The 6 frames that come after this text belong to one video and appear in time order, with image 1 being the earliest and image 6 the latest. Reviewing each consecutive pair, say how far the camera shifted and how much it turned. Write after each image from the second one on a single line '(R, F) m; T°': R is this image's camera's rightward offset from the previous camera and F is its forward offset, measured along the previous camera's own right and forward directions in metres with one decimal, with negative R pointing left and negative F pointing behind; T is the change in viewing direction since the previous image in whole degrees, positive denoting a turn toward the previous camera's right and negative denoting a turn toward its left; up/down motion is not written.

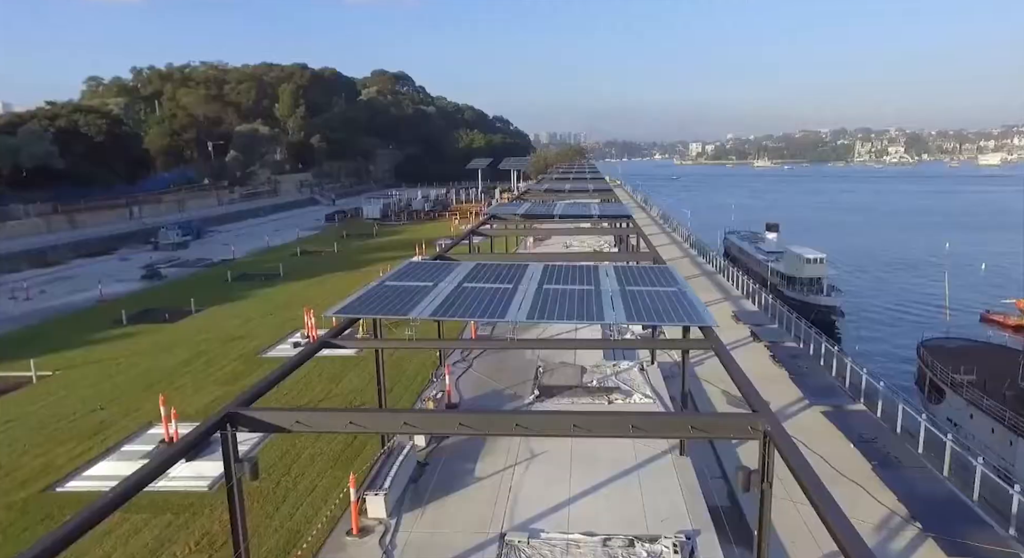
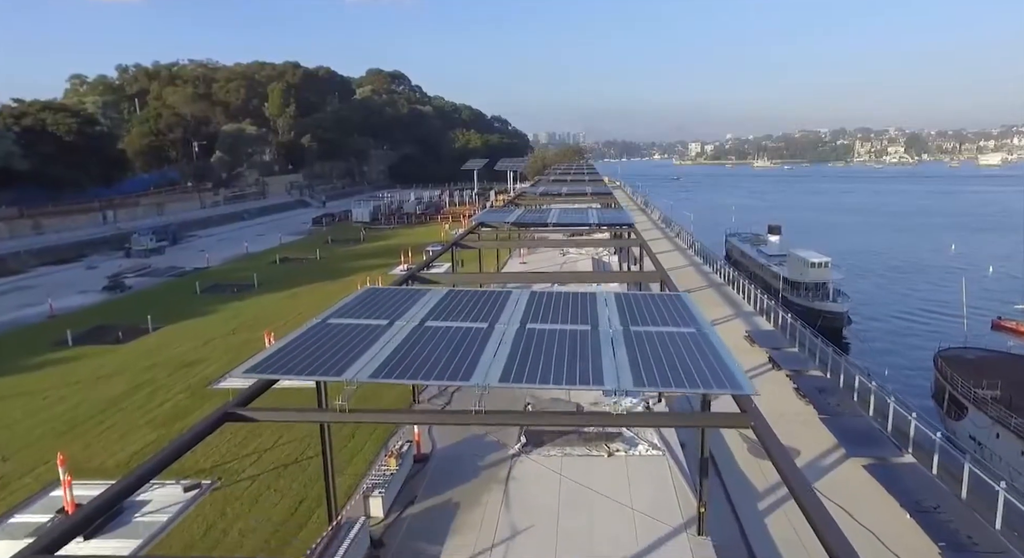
(+0.2, +1.8) m; 0°
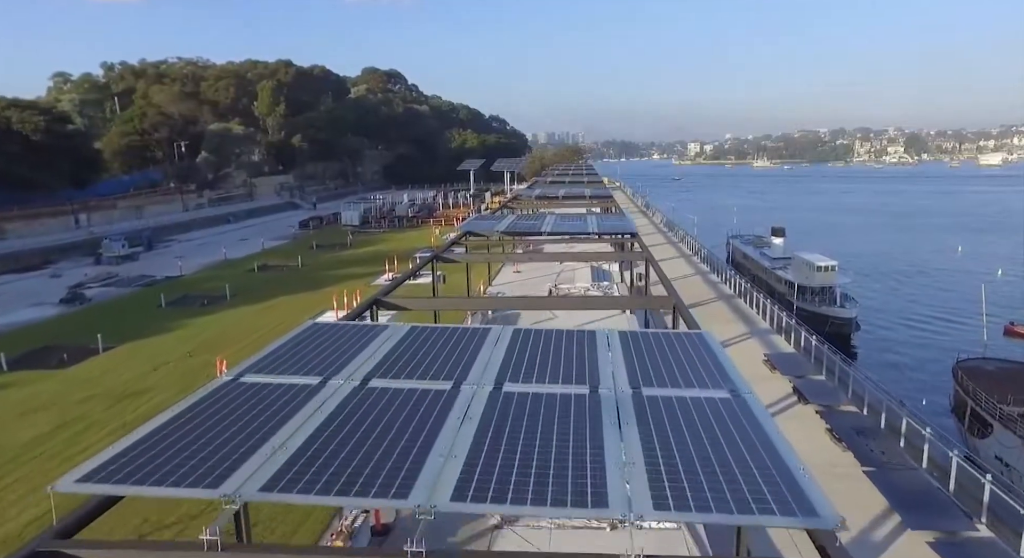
(+0.2, +1.7) m; 0°
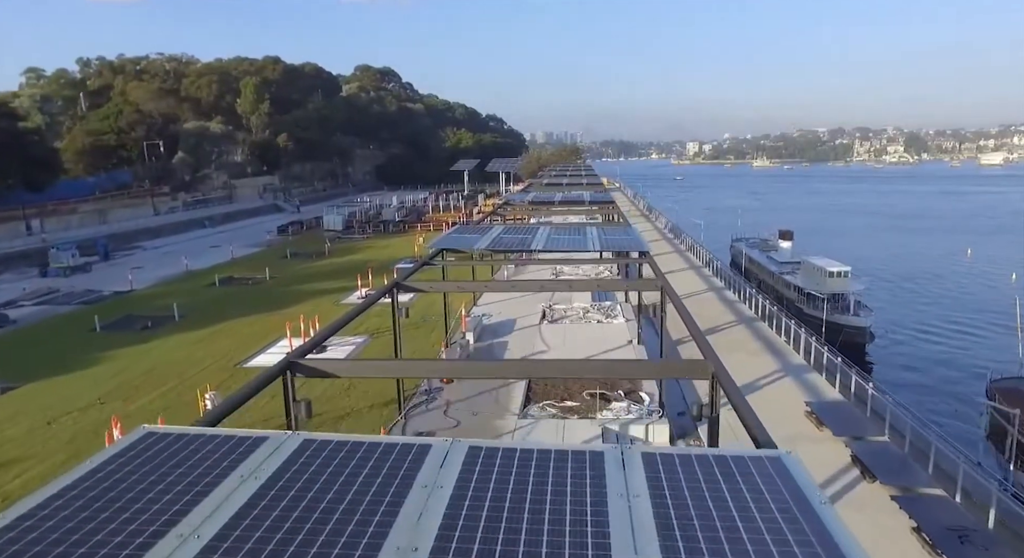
(+0.3, +2.7) m; 0°
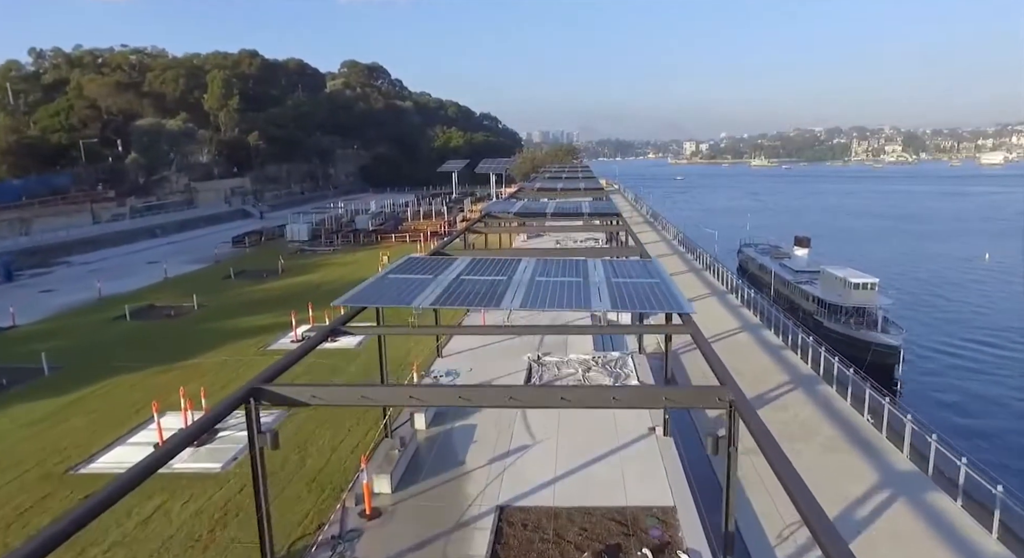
(+0.4, +4.6) m; 0°
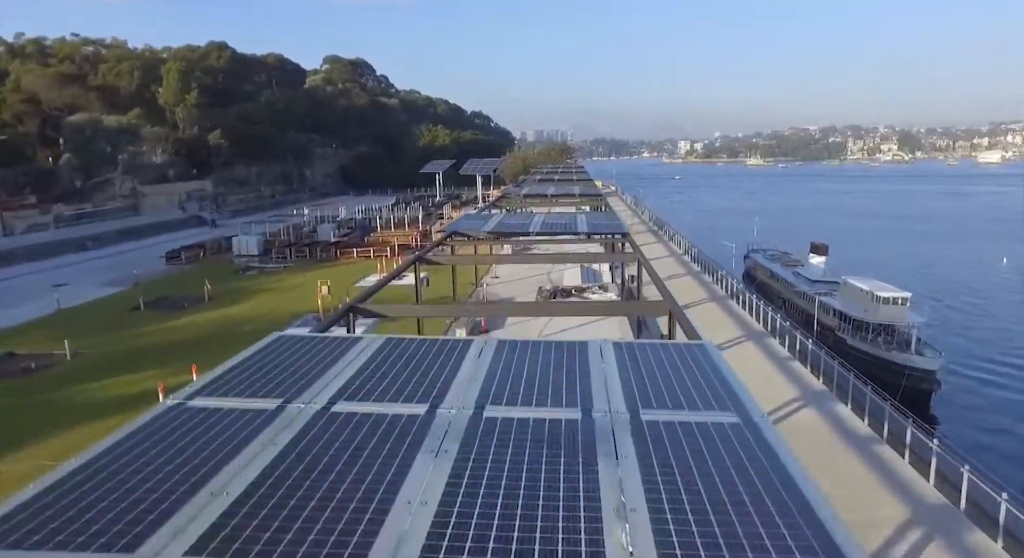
(+0.5, +4.9) m; 0°
